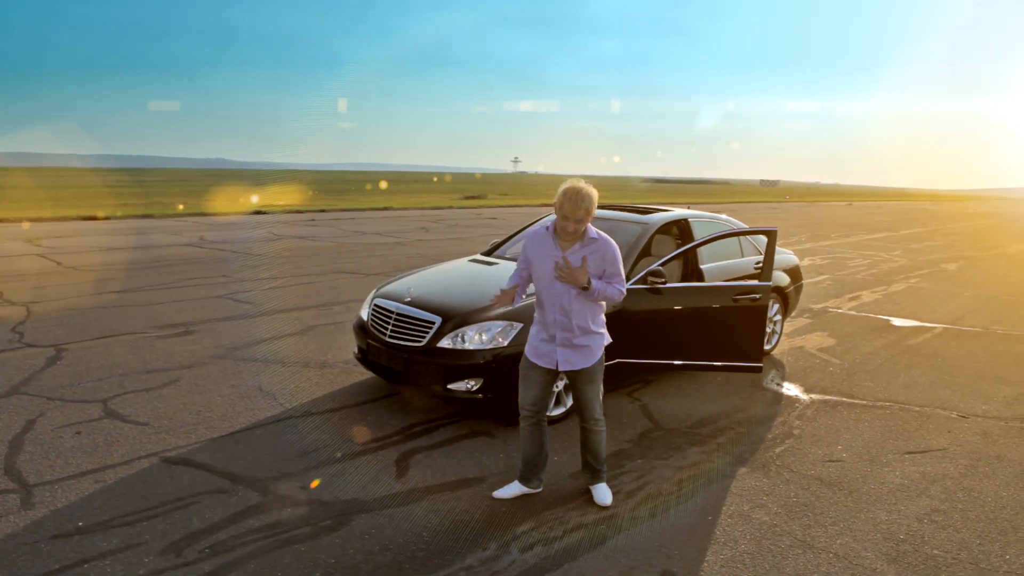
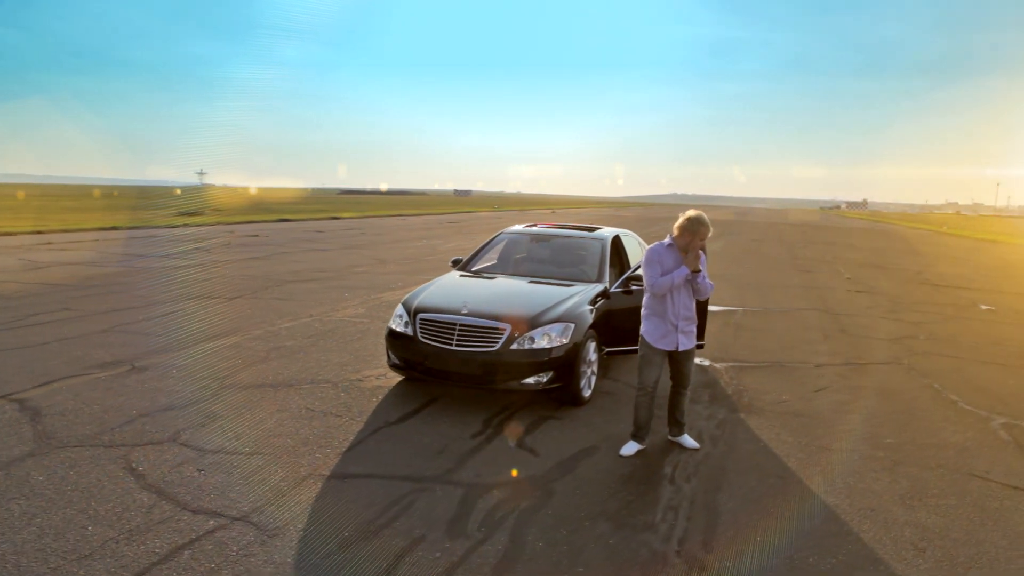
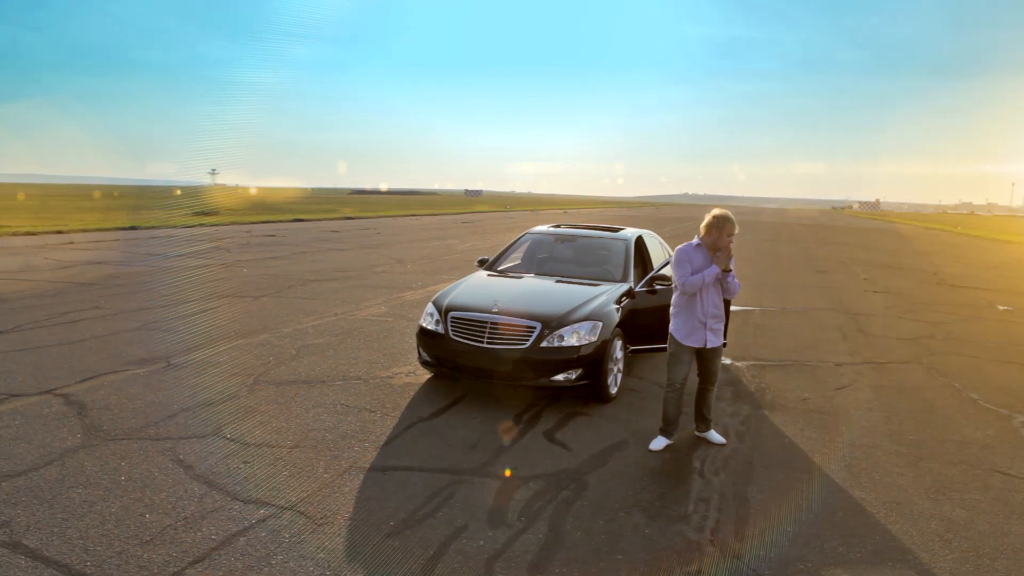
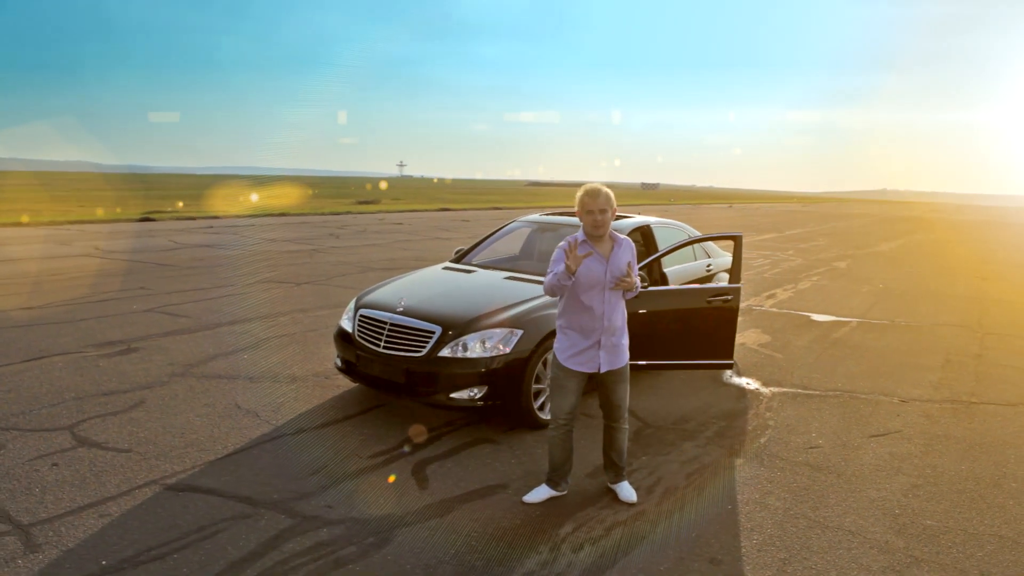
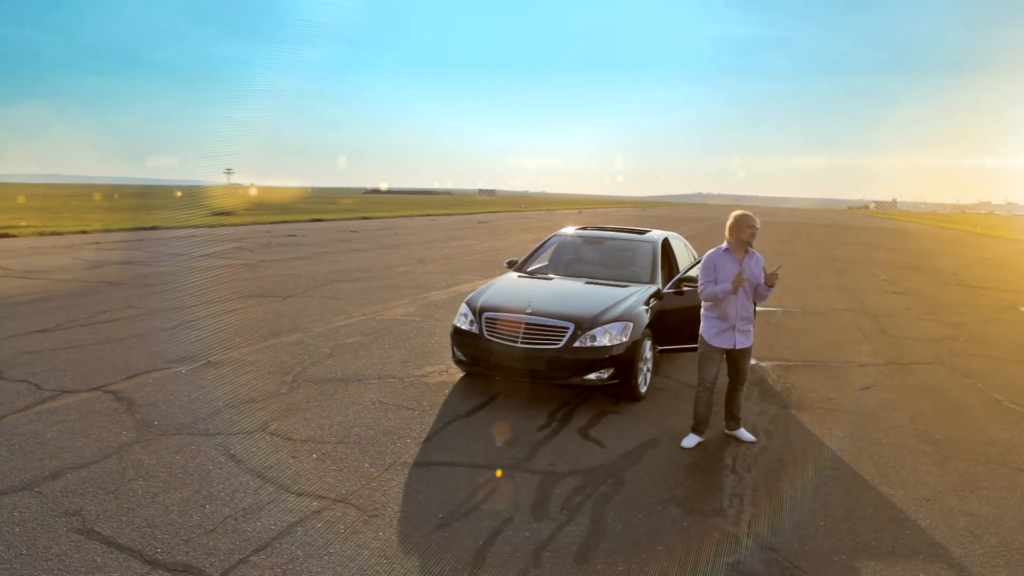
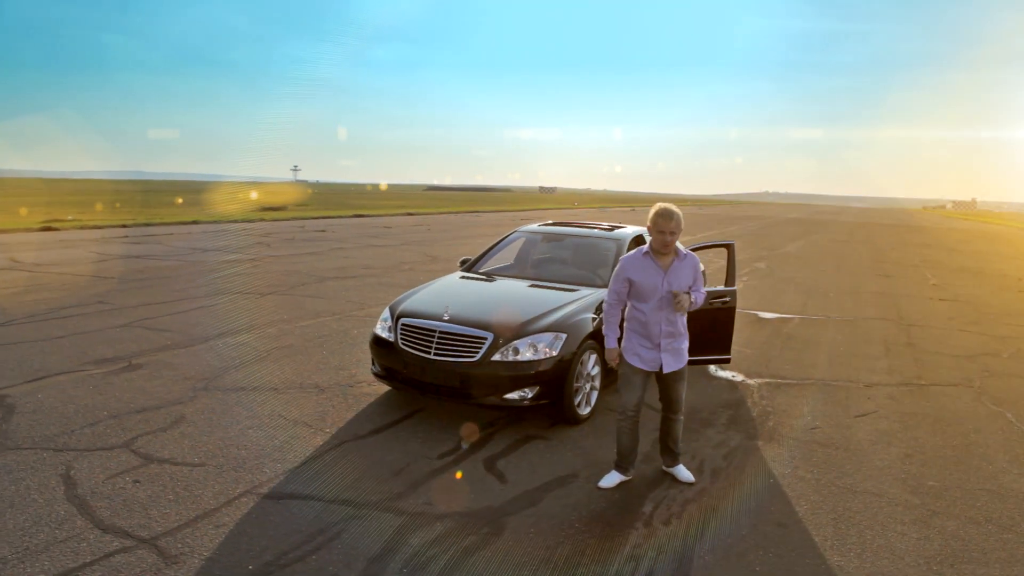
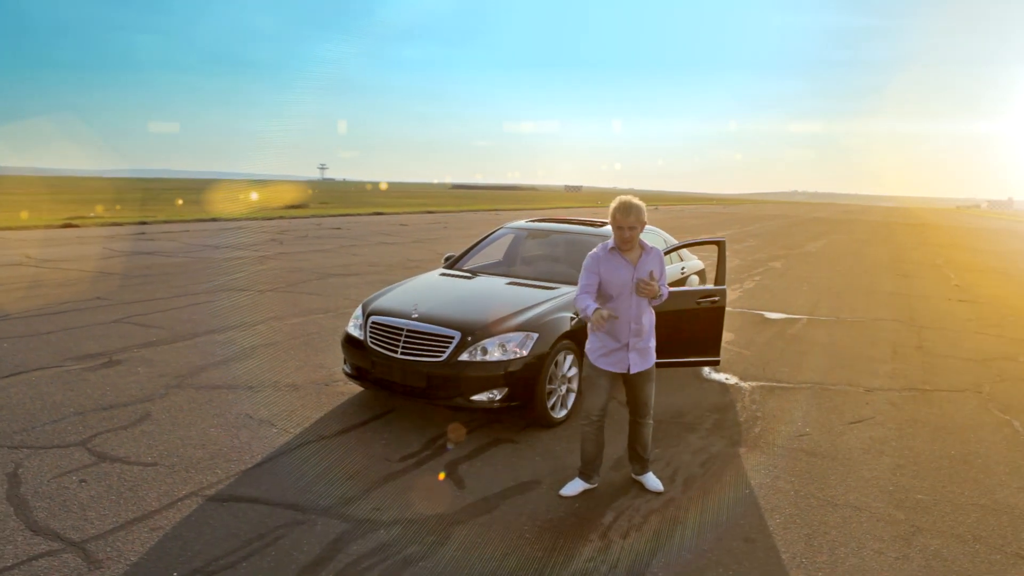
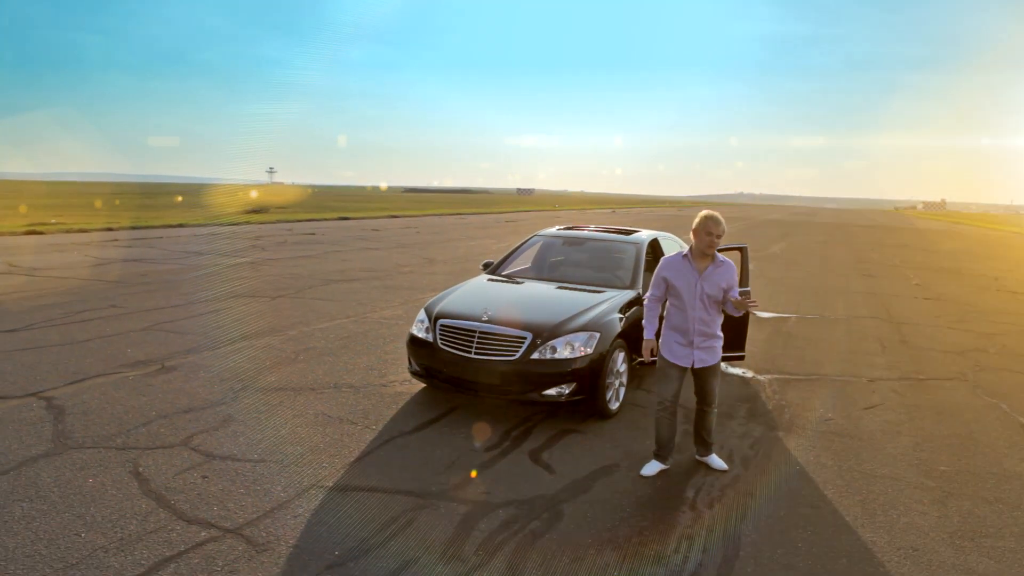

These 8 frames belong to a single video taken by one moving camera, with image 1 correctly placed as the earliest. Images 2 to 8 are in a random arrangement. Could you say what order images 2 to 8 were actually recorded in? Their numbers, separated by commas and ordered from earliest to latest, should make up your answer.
4, 7, 6, 8, 5, 3, 2
